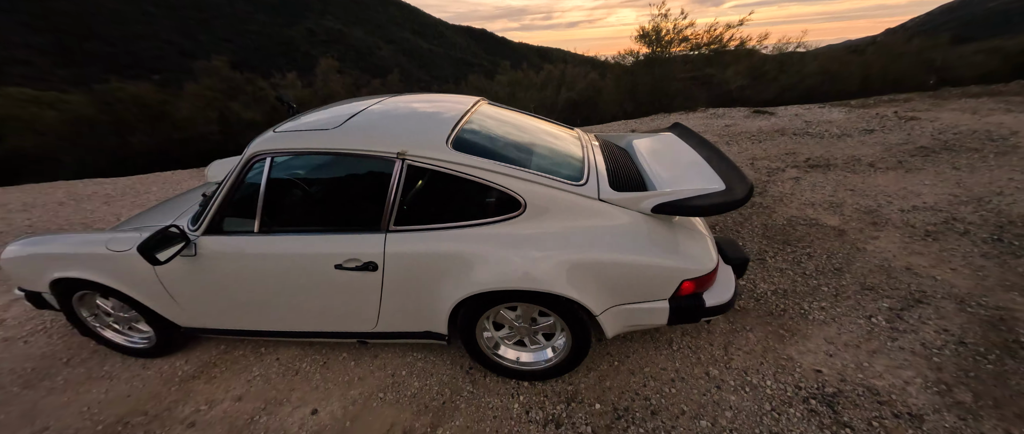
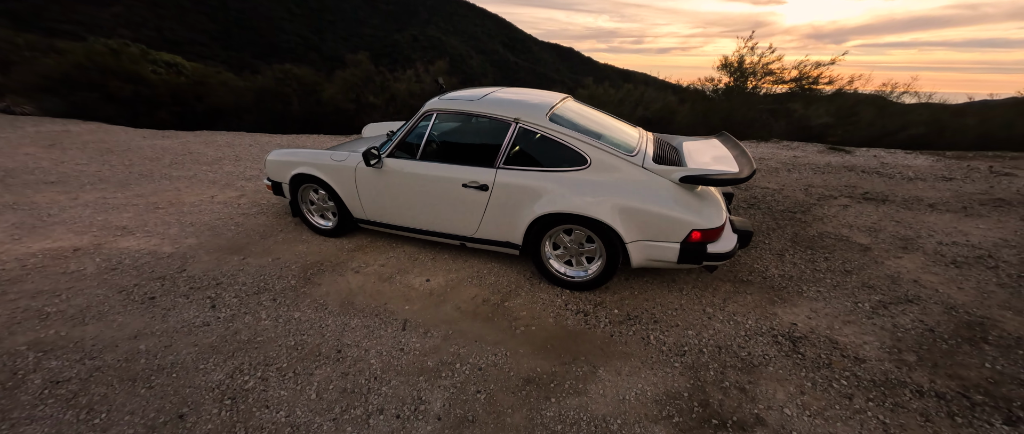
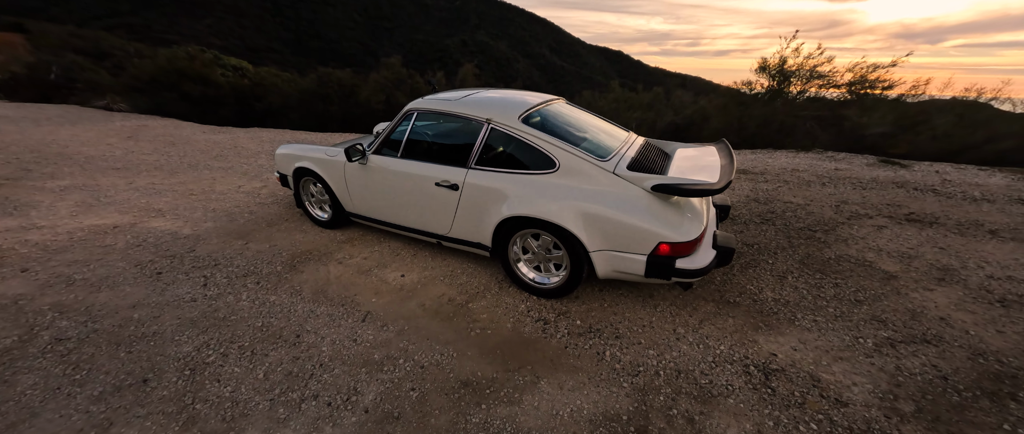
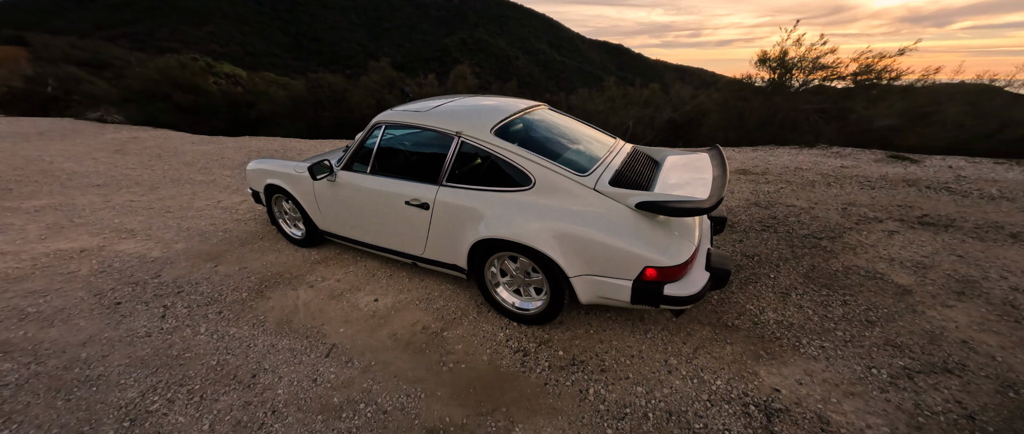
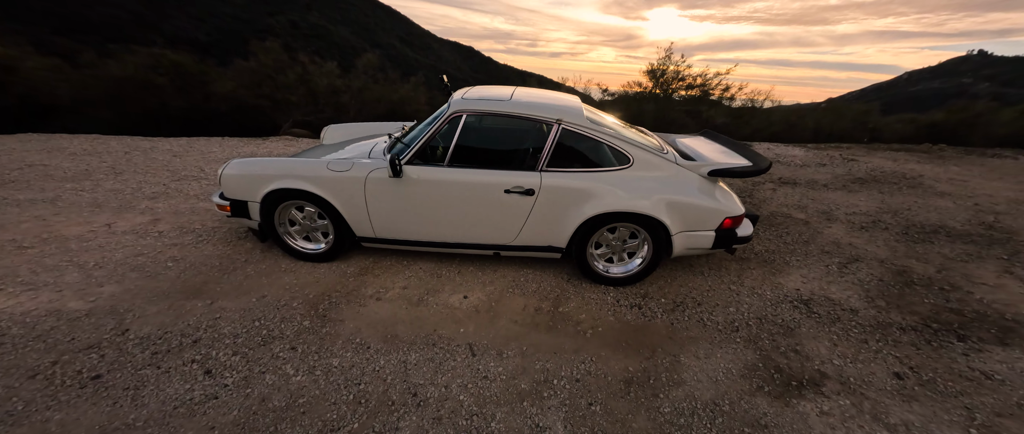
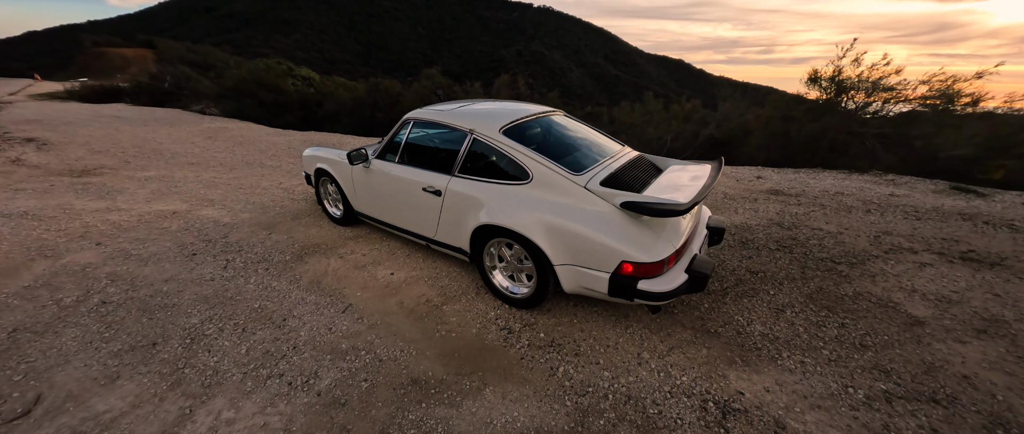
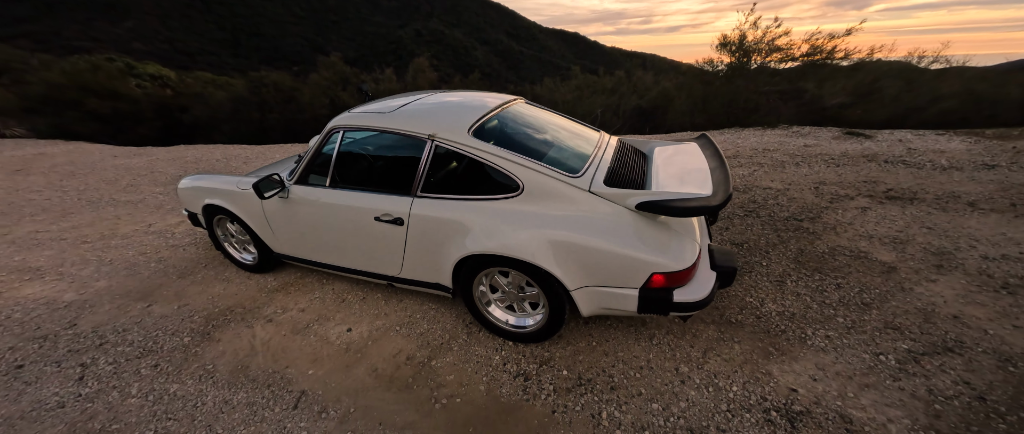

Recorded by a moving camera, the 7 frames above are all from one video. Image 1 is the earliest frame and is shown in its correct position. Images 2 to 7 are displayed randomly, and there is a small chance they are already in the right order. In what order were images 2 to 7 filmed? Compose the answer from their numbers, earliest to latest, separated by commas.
7, 4, 6, 3, 2, 5
